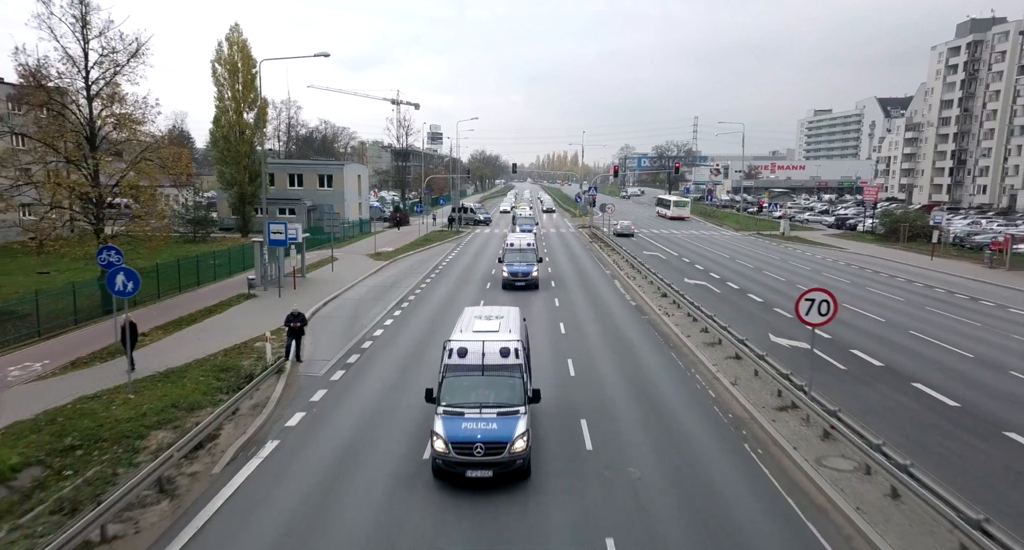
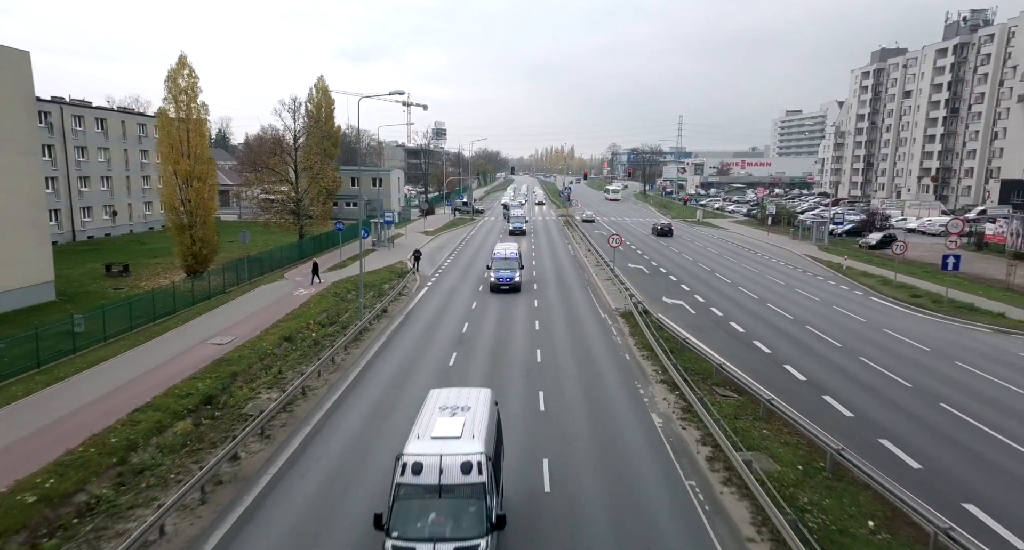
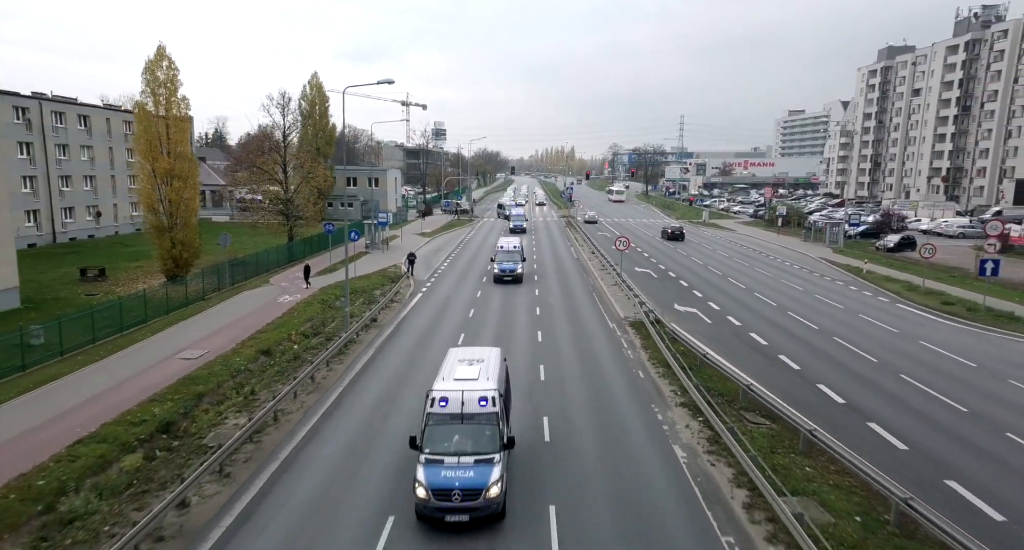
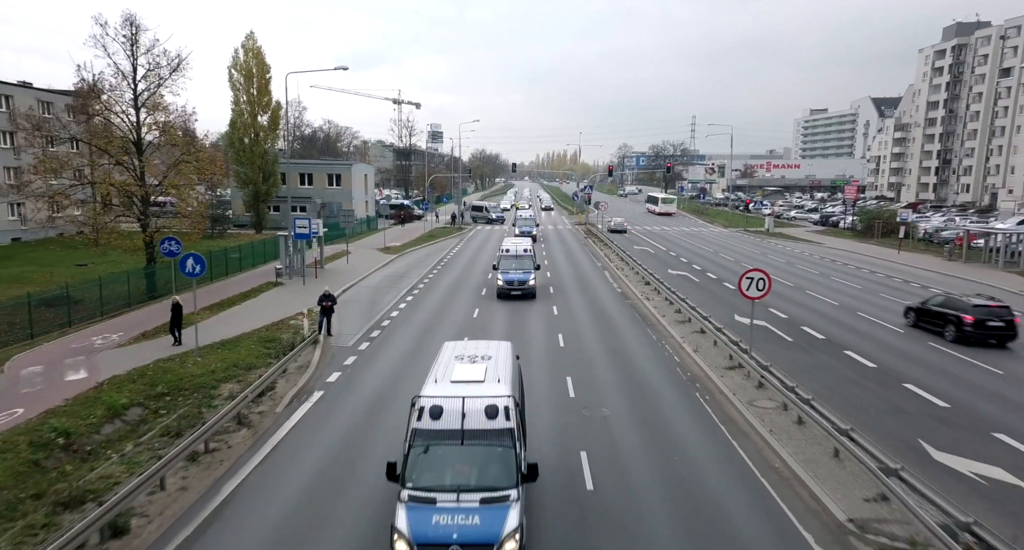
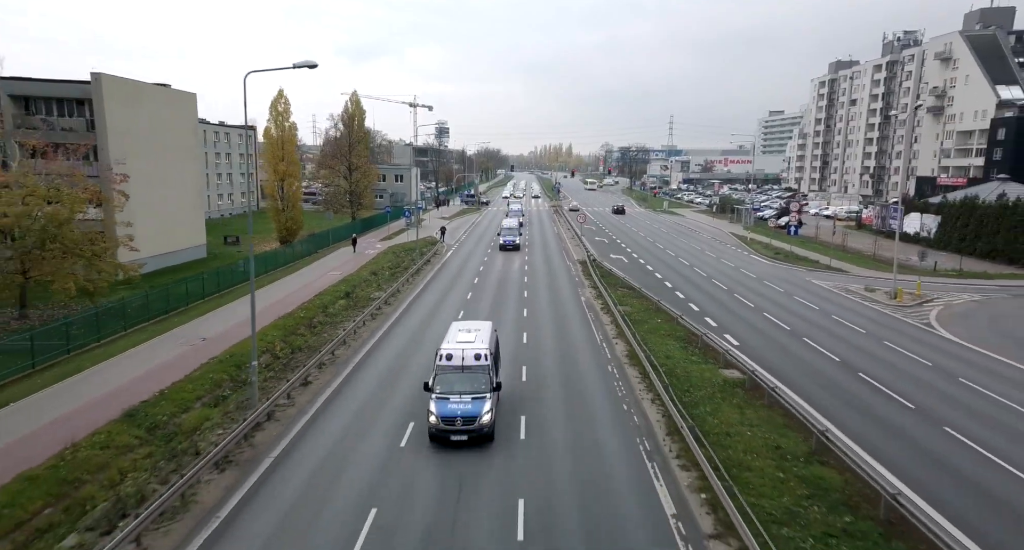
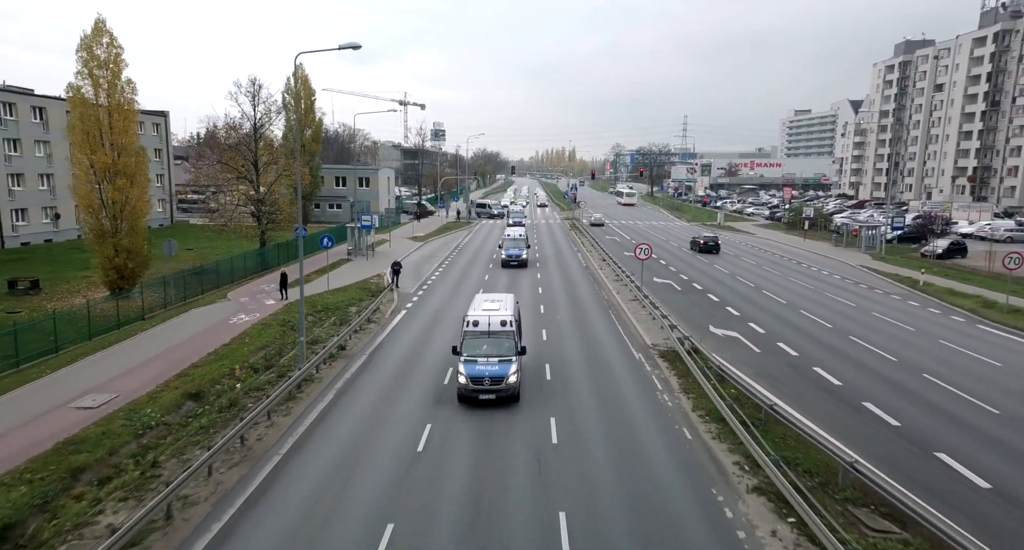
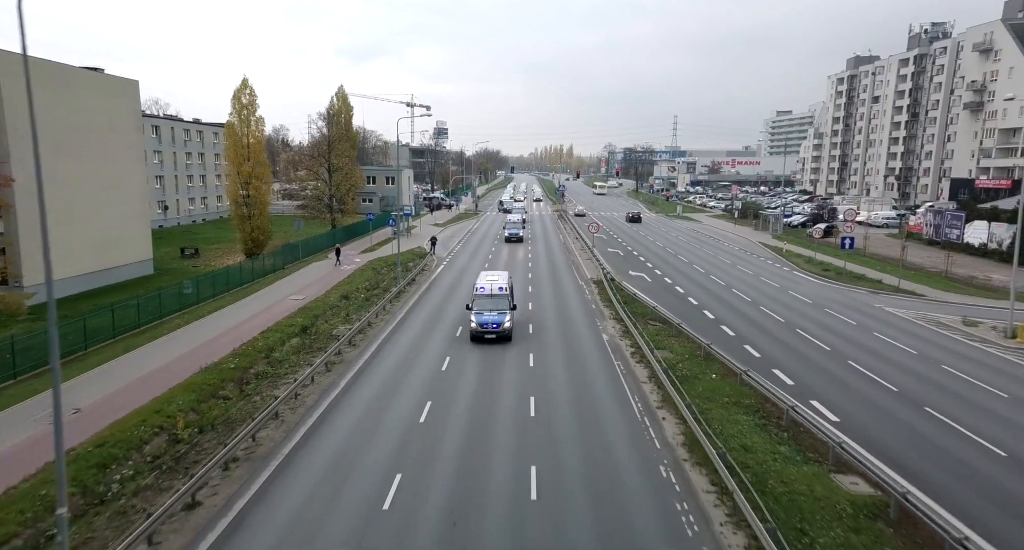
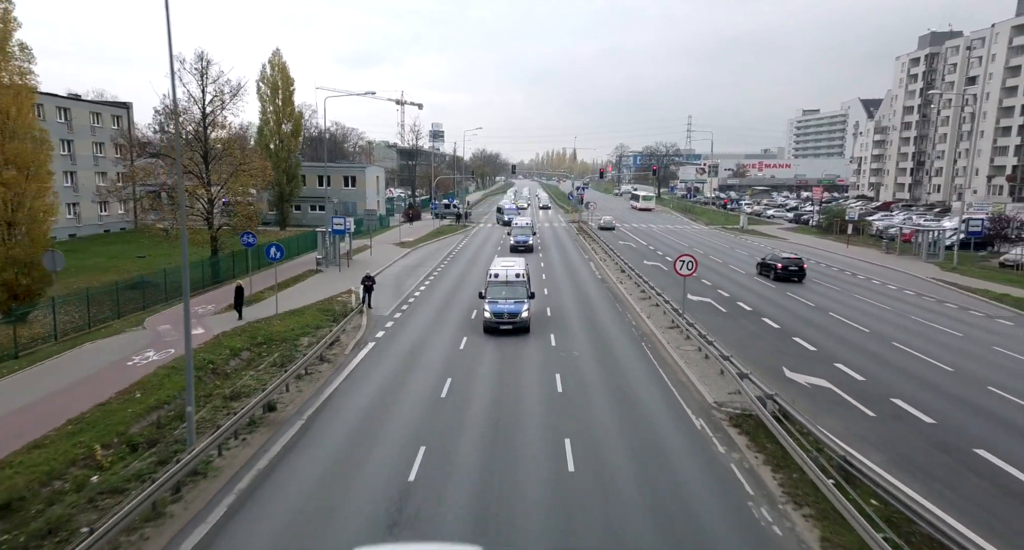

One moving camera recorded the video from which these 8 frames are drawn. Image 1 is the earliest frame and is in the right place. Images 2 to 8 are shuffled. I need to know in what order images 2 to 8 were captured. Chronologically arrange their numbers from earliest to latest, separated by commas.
4, 8, 6, 3, 2, 7, 5
